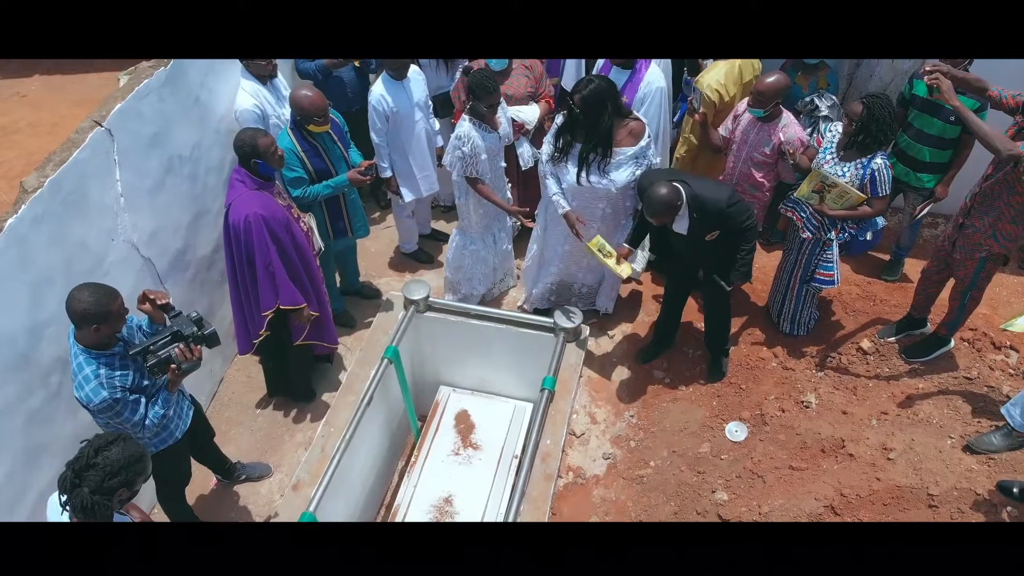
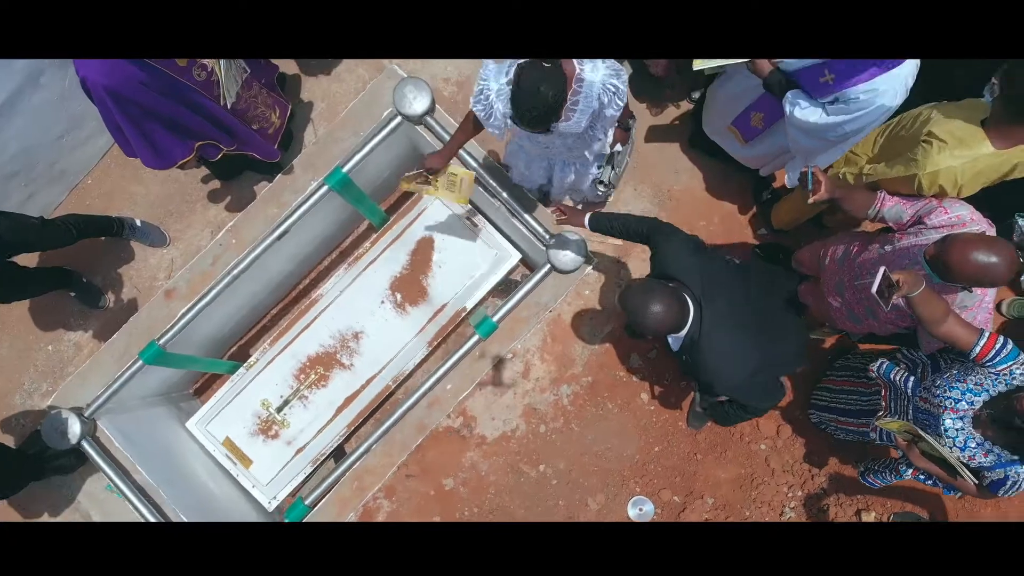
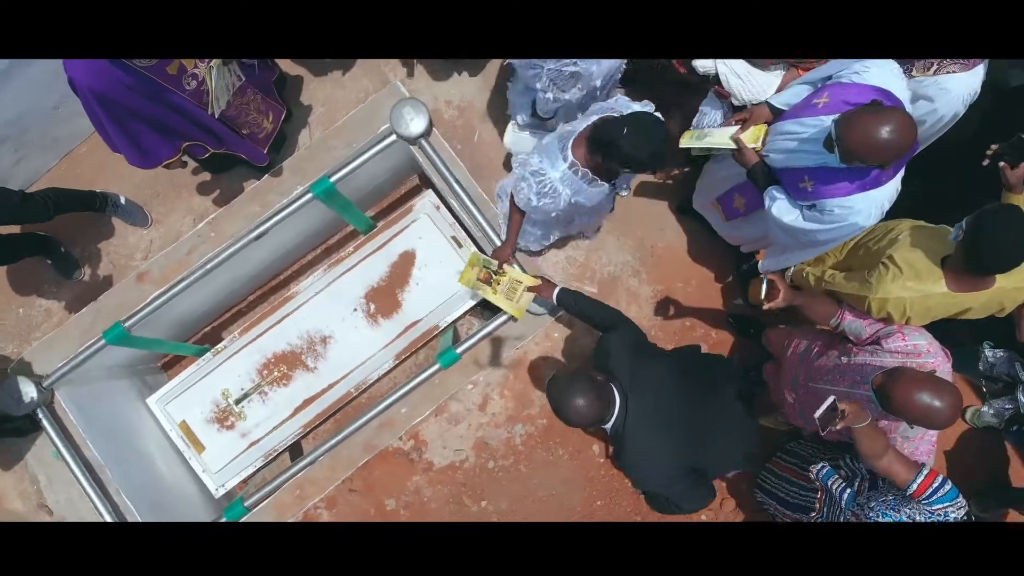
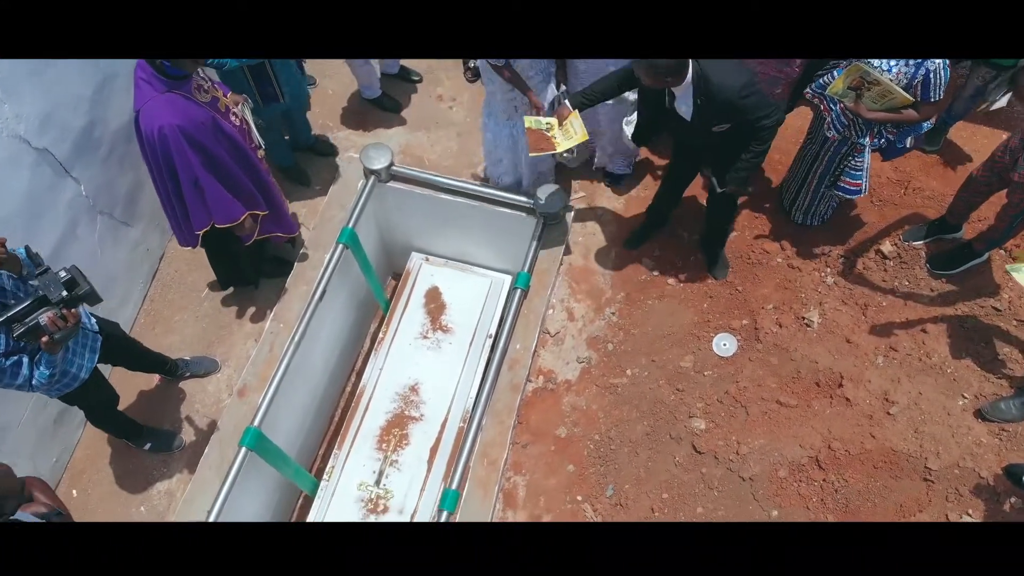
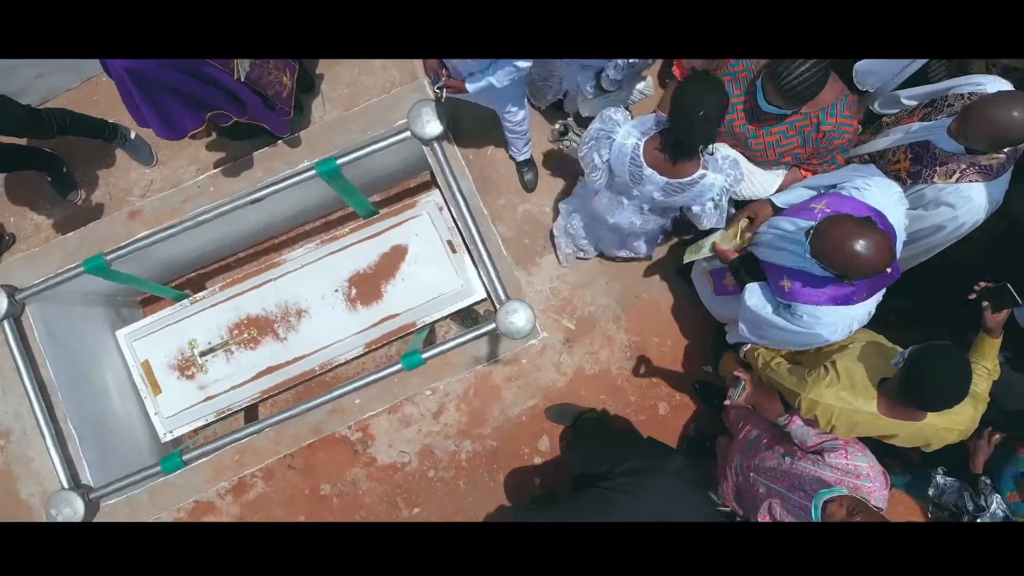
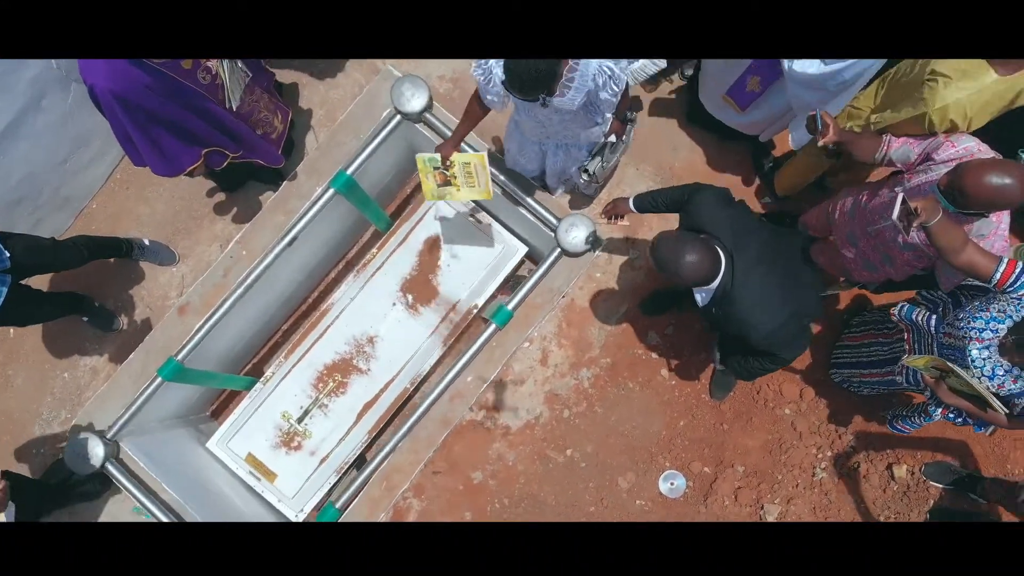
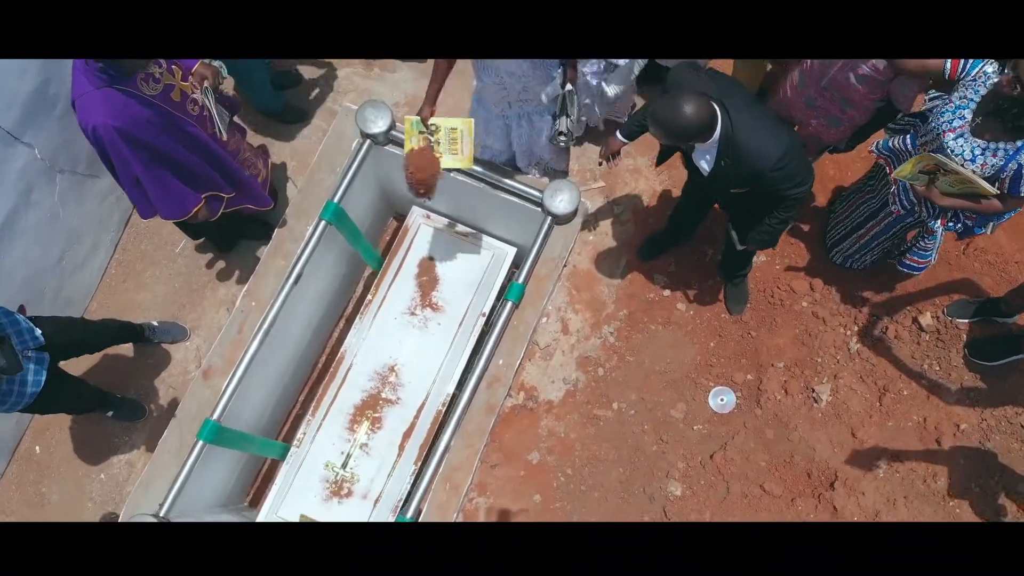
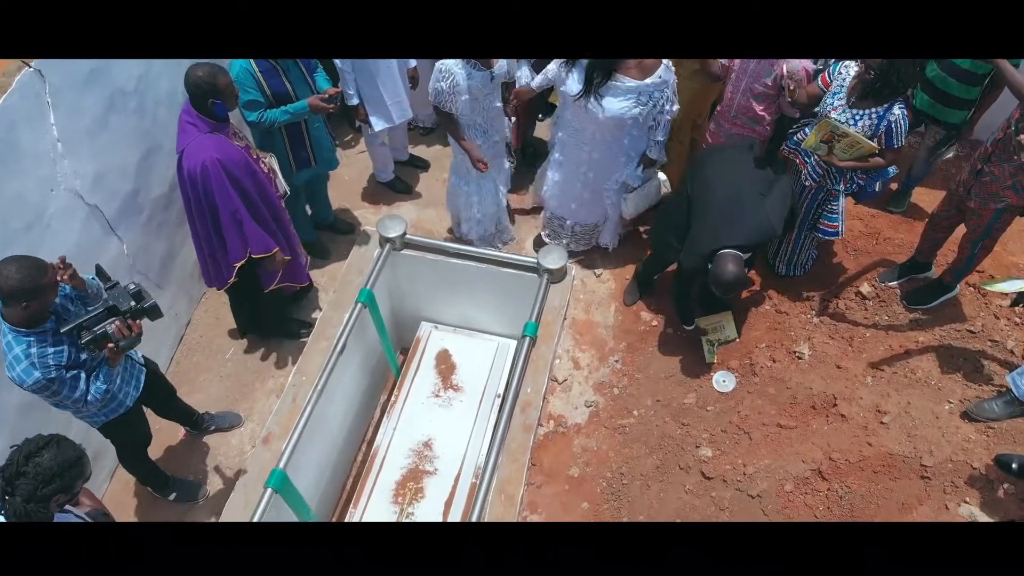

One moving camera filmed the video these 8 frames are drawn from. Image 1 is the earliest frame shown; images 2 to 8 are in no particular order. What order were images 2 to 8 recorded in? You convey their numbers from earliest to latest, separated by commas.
8, 4, 7, 6, 2, 3, 5
